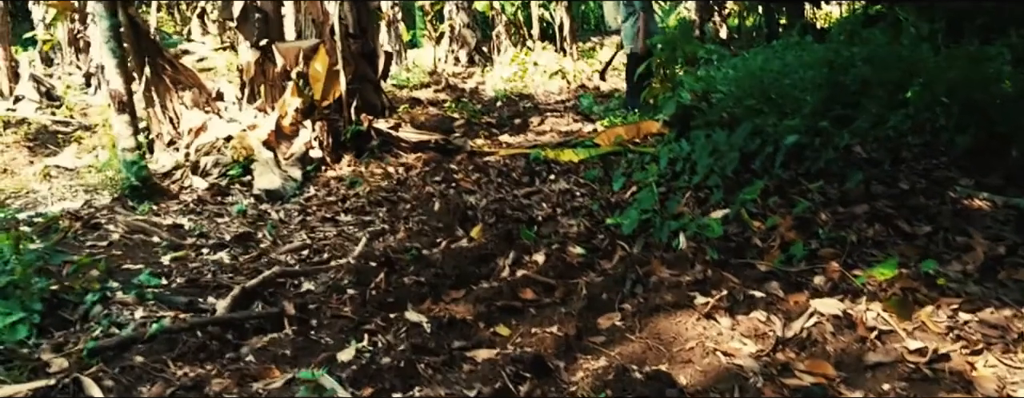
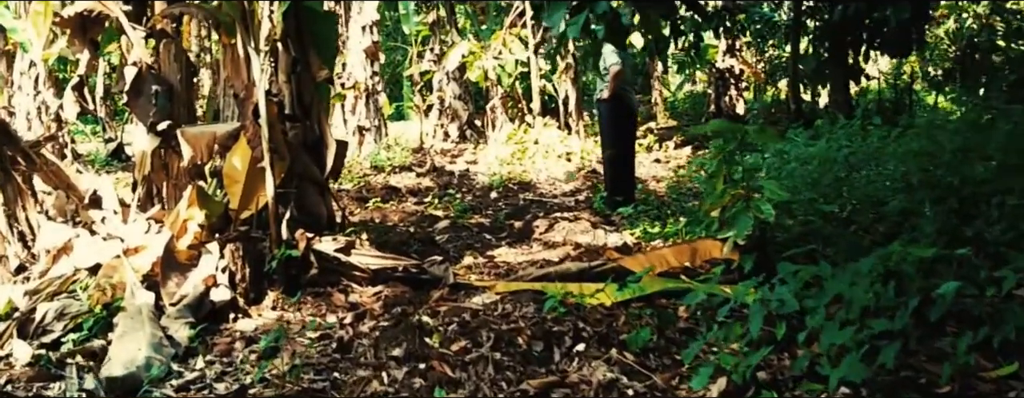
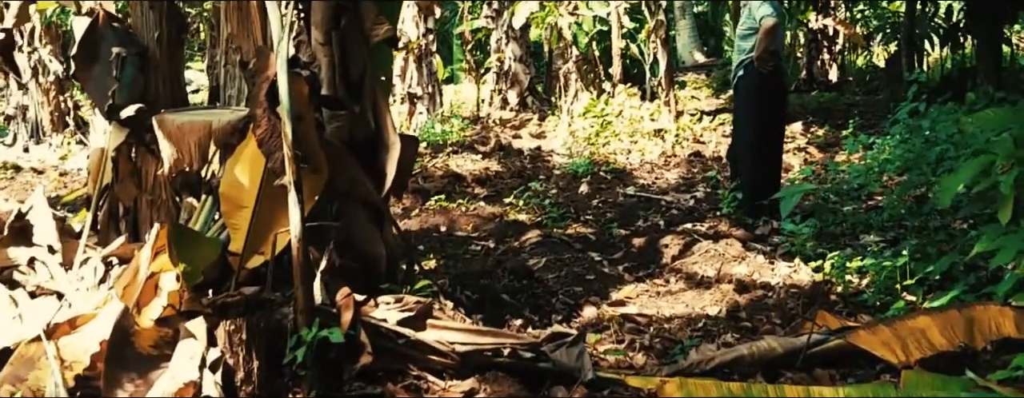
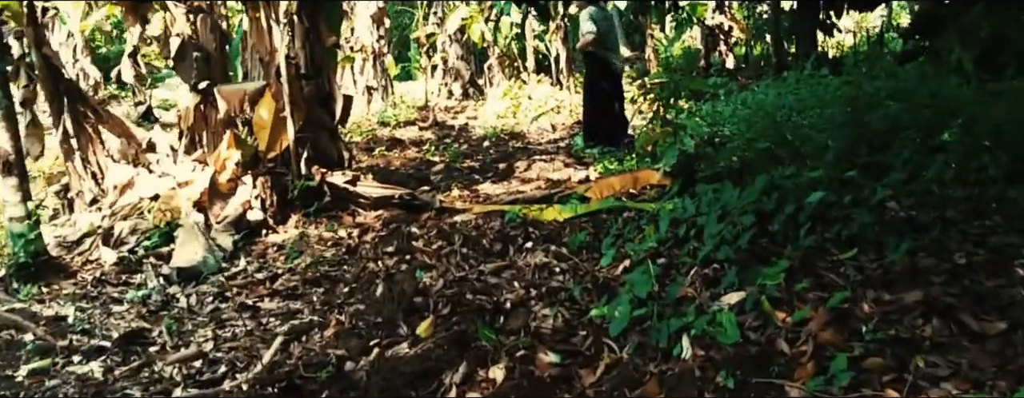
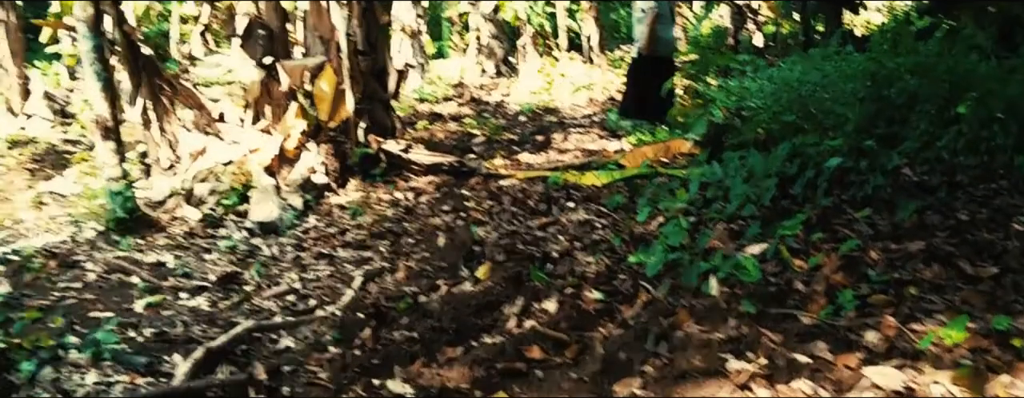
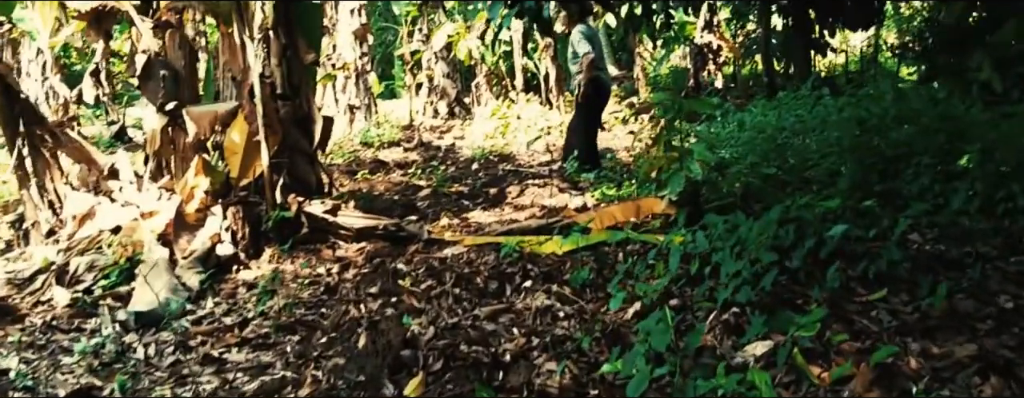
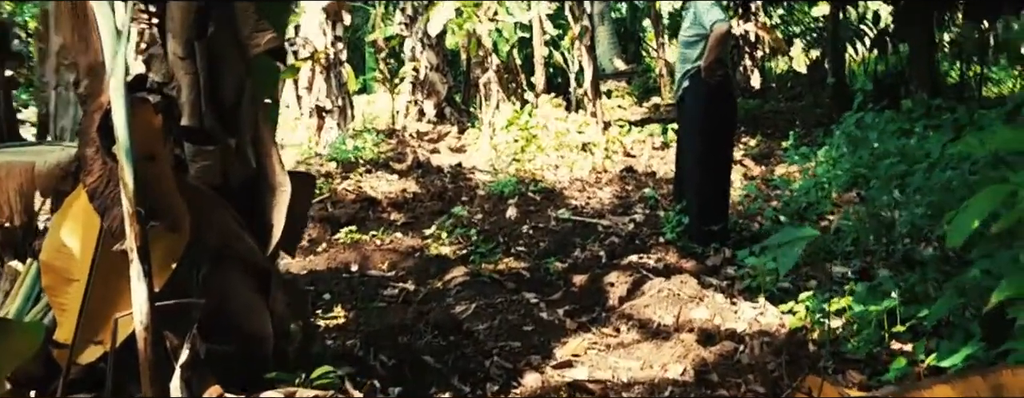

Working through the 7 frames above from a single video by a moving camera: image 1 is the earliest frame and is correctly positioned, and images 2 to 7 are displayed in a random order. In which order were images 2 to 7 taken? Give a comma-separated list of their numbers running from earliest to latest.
5, 4, 6, 2, 3, 7
